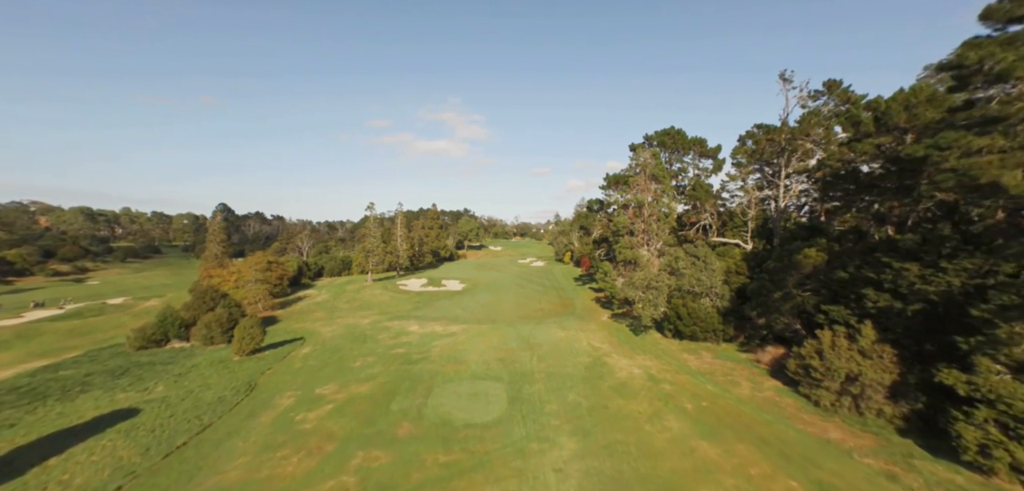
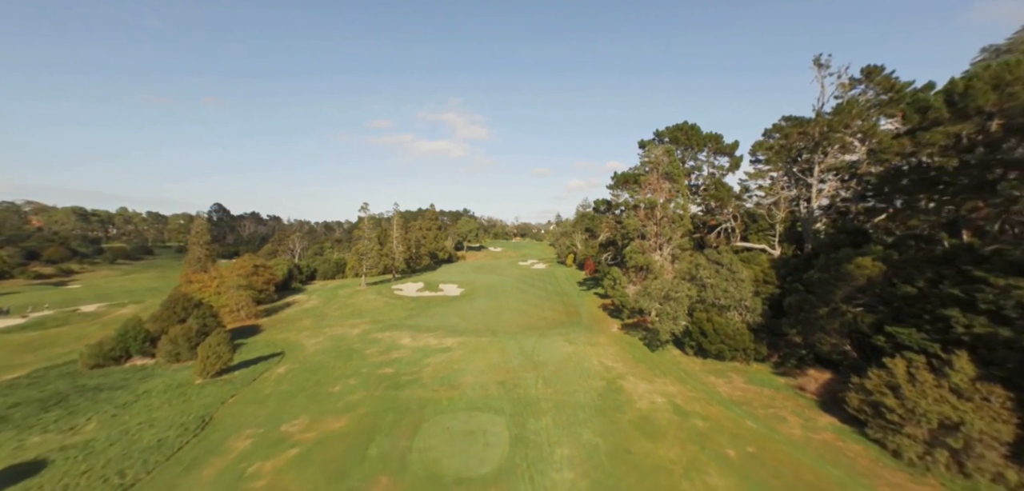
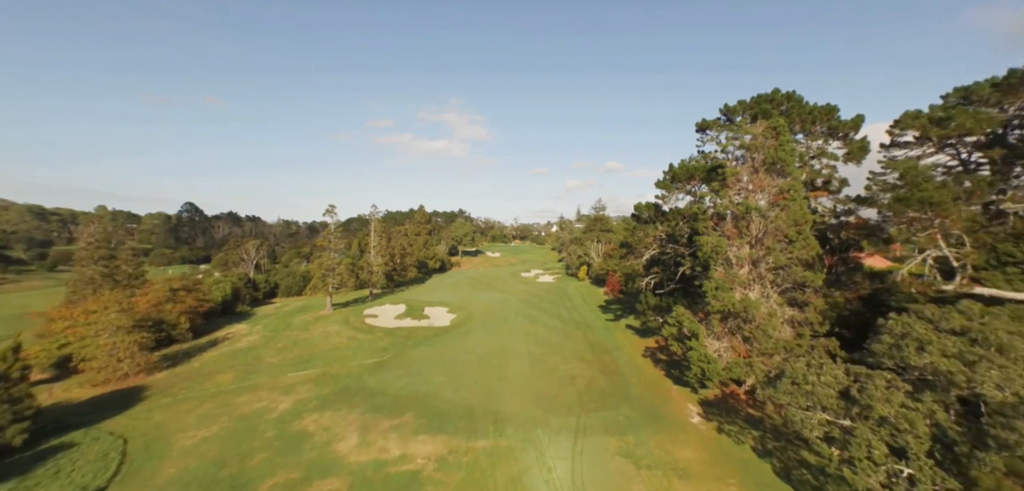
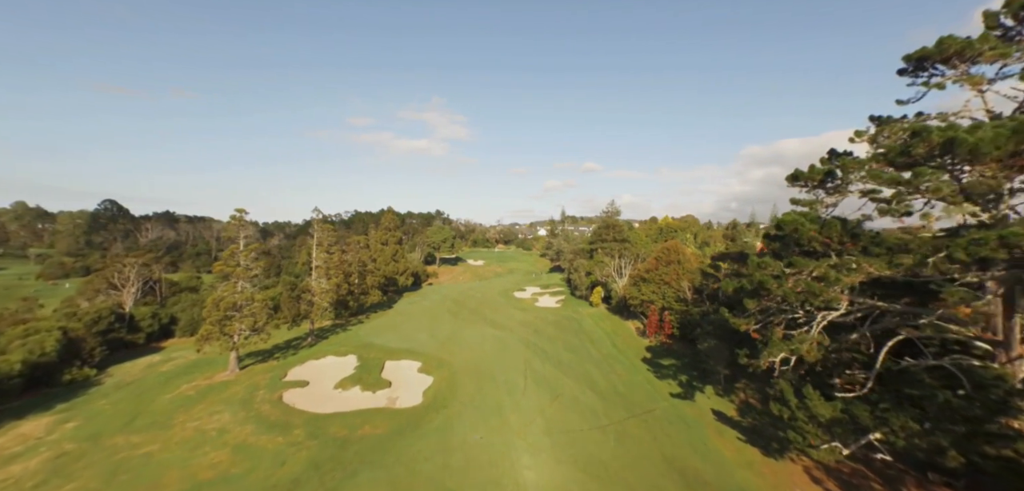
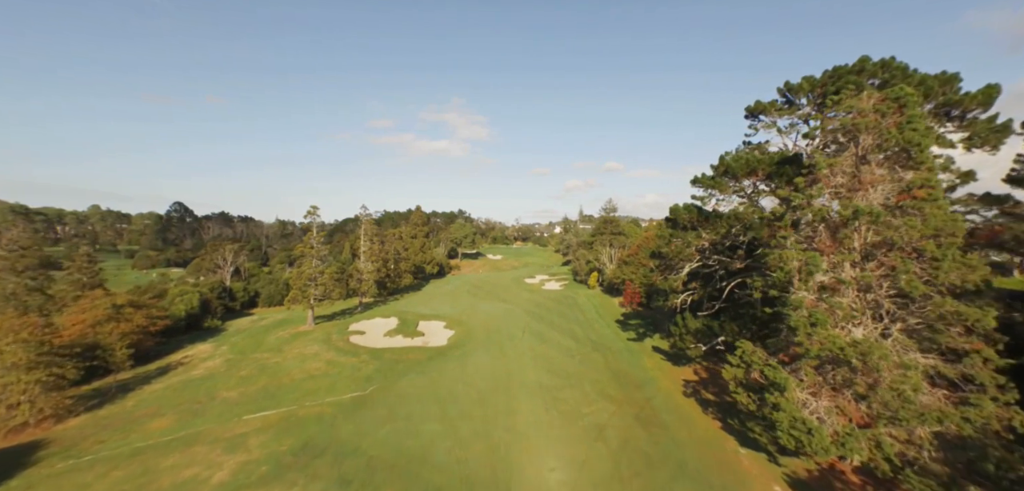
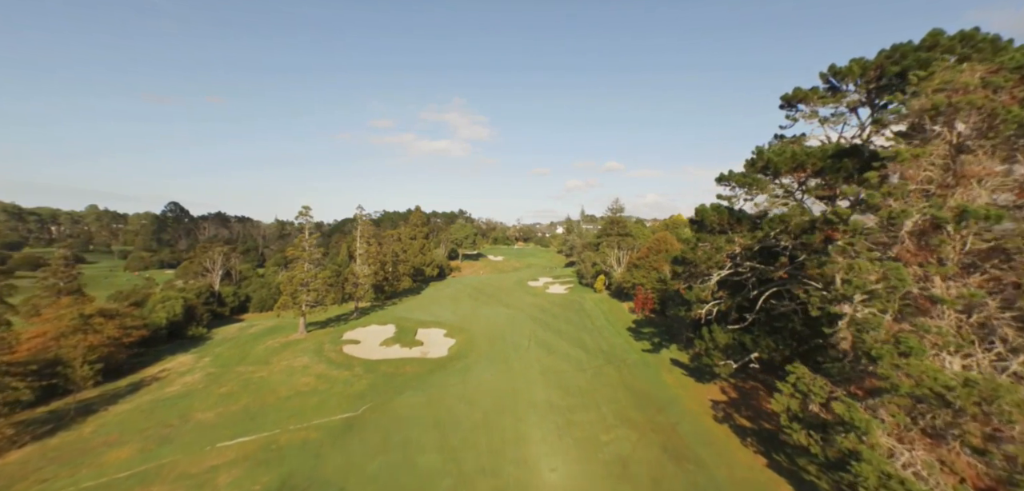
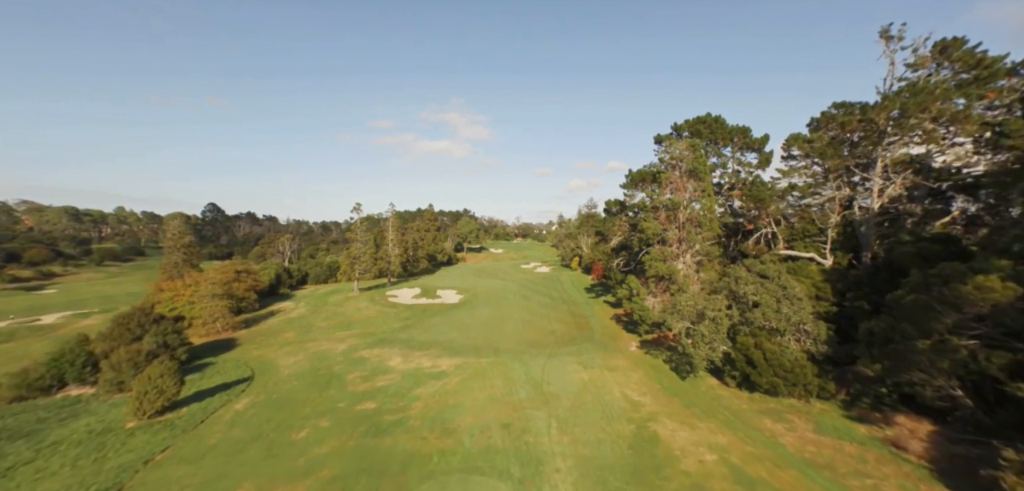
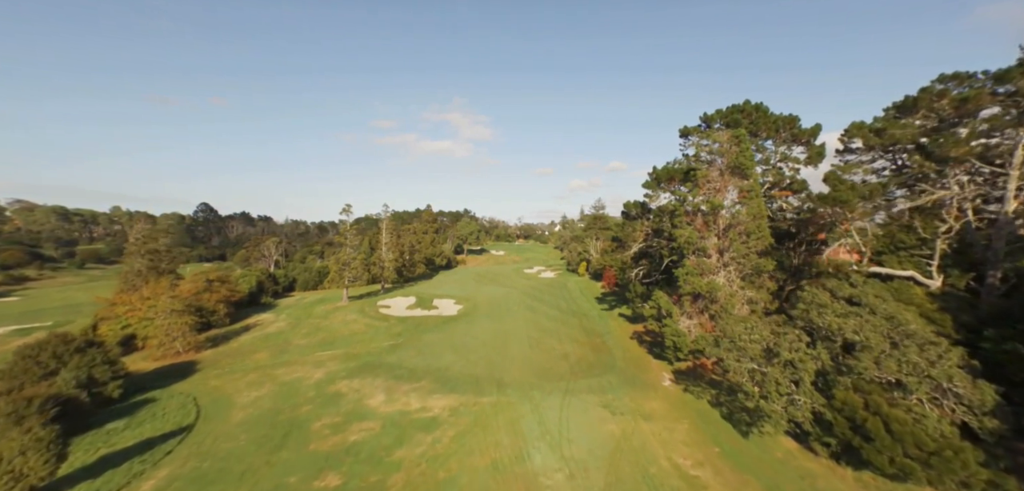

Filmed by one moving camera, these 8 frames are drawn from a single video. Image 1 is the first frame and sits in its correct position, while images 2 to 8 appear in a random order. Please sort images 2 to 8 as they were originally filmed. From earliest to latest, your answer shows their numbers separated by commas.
2, 7, 8, 3, 5, 6, 4
